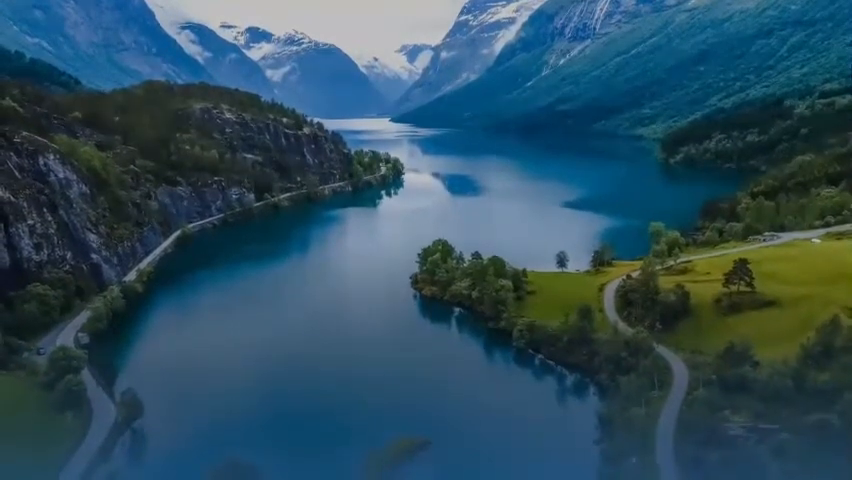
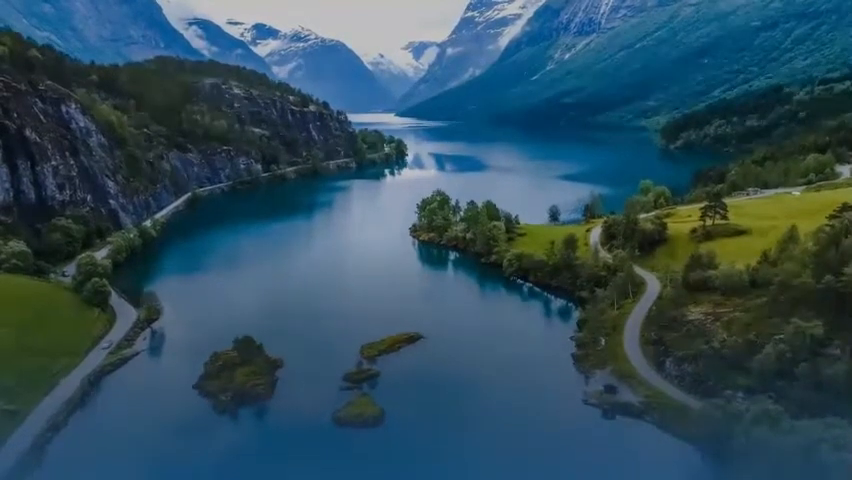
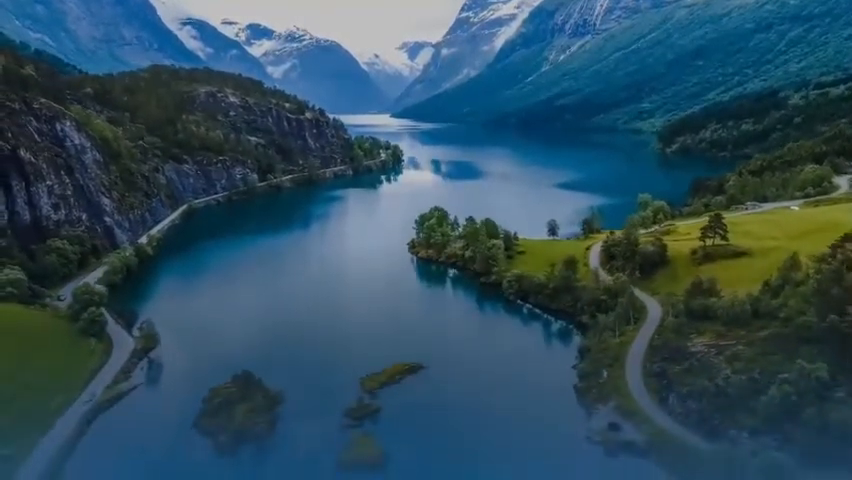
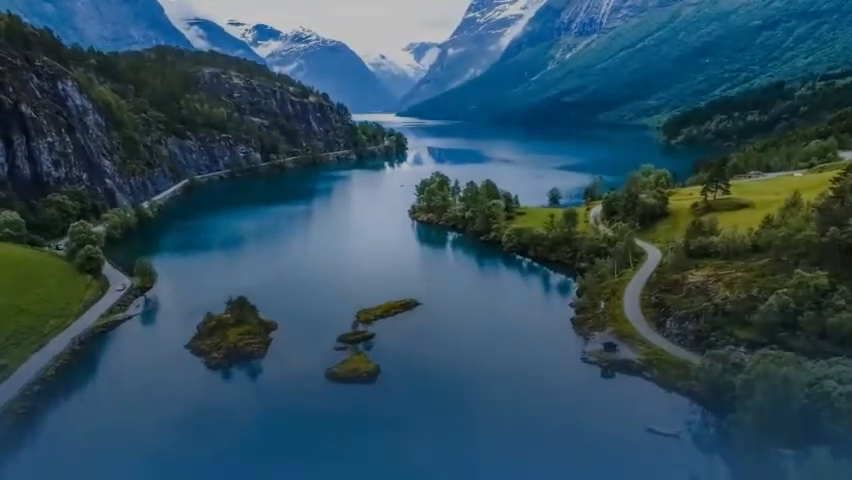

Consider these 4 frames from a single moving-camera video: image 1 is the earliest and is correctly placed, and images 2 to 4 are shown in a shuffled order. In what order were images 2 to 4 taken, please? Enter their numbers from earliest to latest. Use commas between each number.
3, 2, 4
